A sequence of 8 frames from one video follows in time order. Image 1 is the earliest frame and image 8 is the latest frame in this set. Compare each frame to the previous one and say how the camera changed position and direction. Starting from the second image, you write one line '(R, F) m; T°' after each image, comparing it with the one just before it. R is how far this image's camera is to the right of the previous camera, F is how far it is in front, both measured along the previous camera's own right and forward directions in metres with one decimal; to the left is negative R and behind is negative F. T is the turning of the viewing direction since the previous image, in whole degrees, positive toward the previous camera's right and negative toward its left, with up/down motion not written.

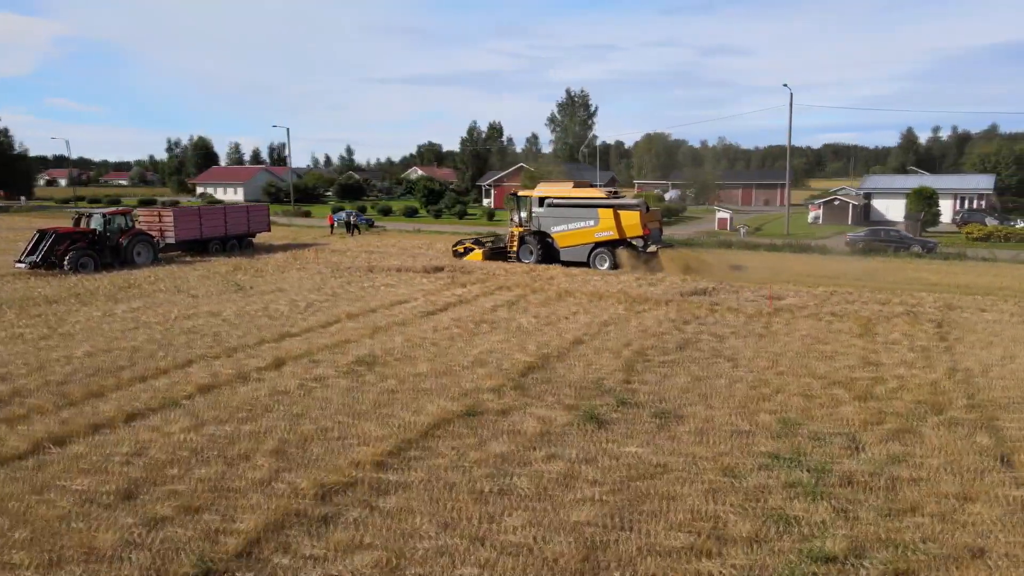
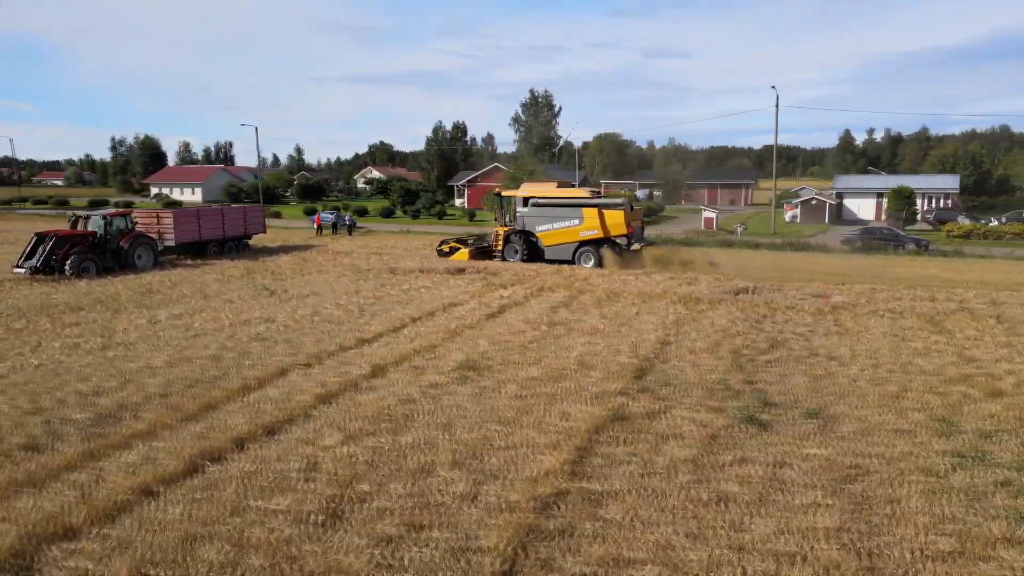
(-1.9, +0.2) m; +4°
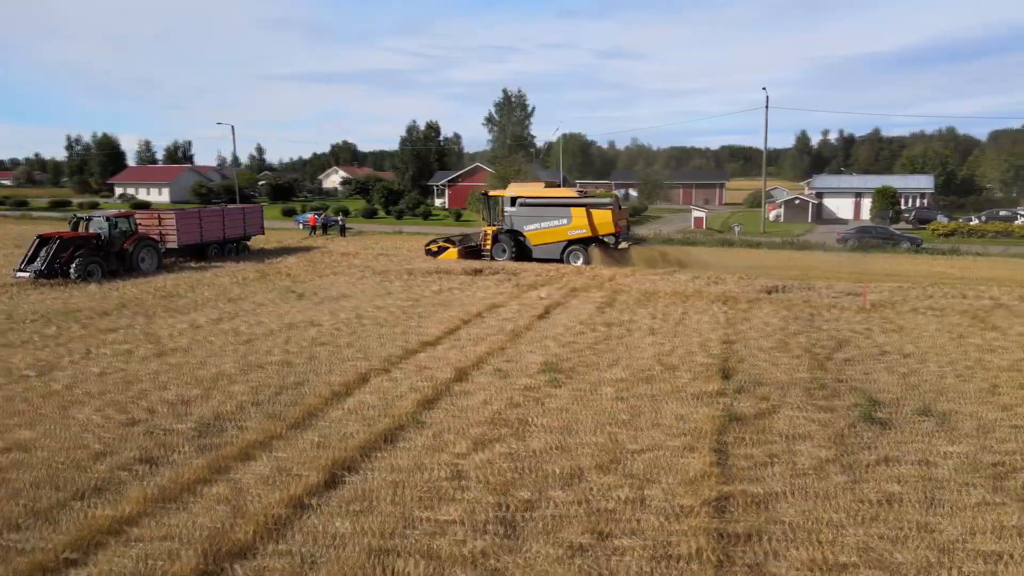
(-1.4, +0.1) m; +3°
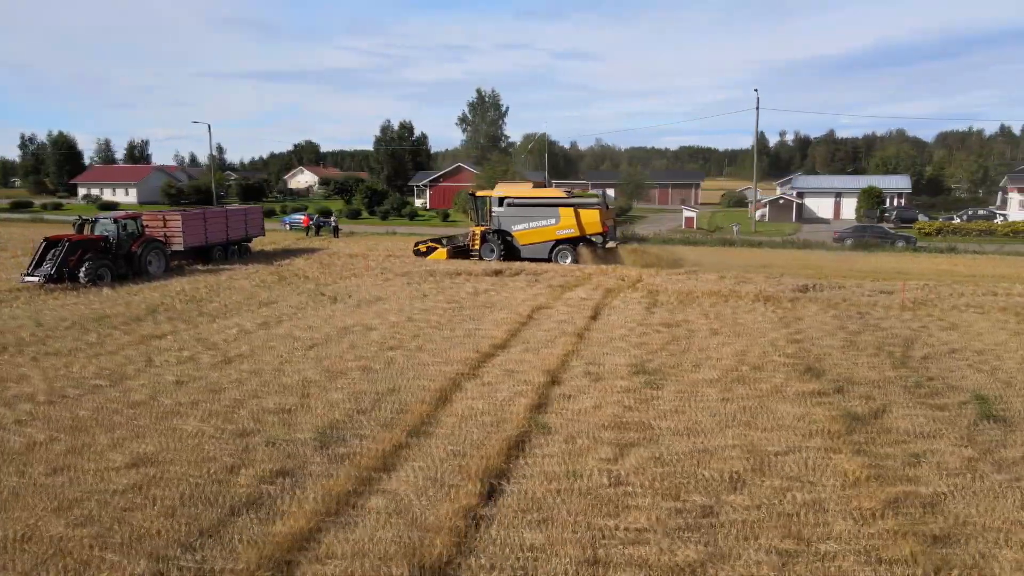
(-1.5, +0.1) m; +3°
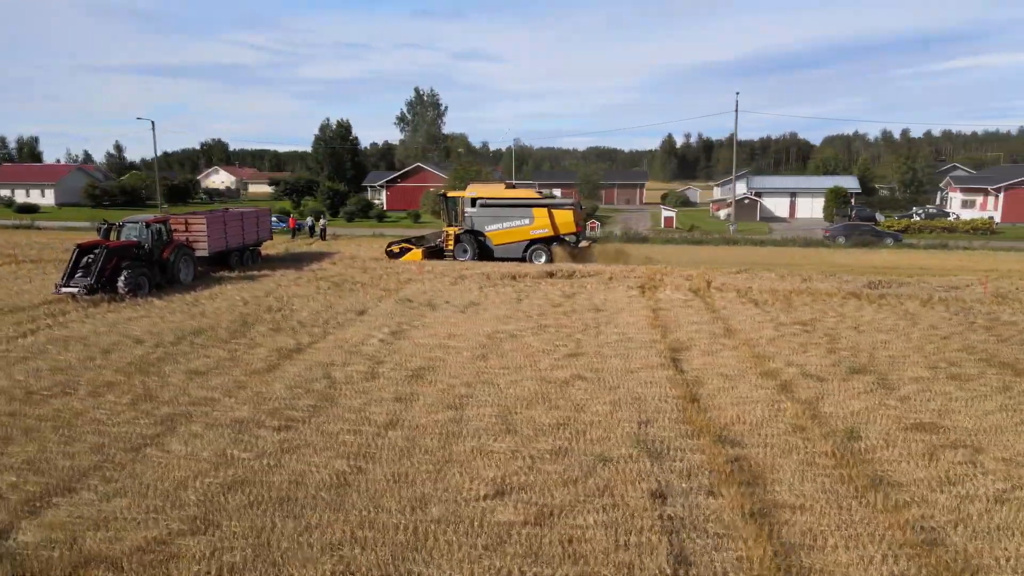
(-3.5, +0.5) m; +7°
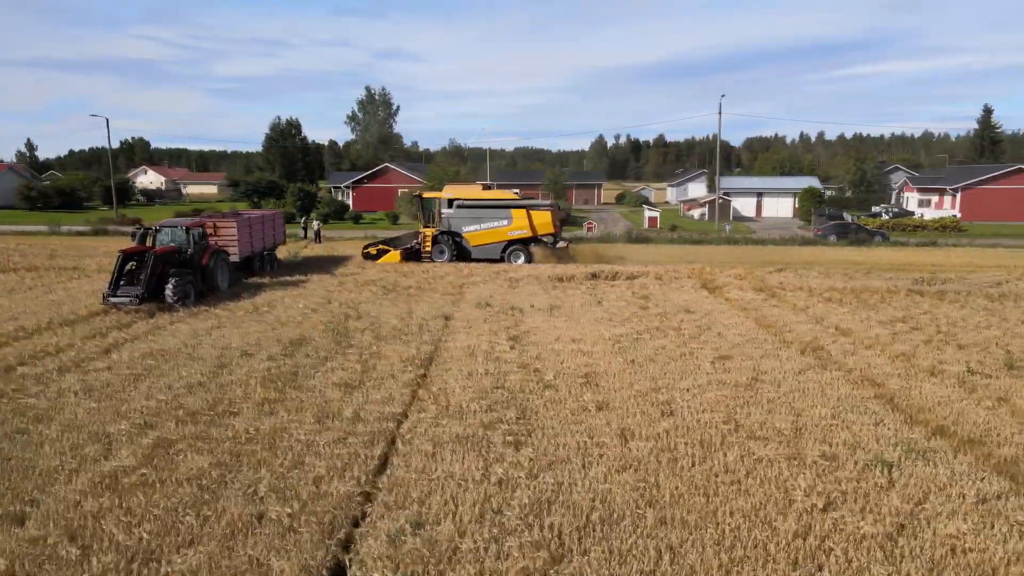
(-2.8, +0.4) m; +5°
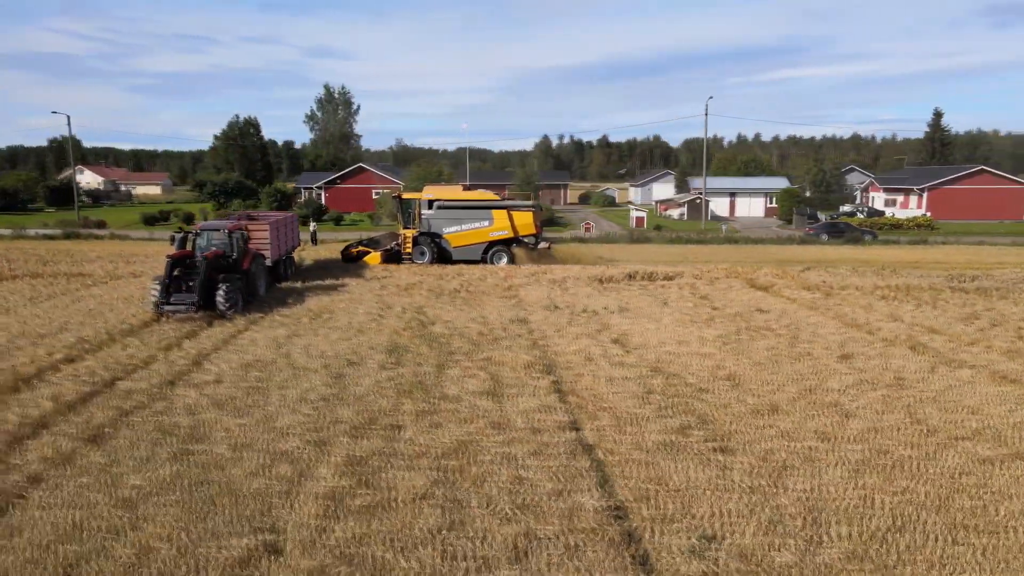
(-2.3, +0.3) m; +4°
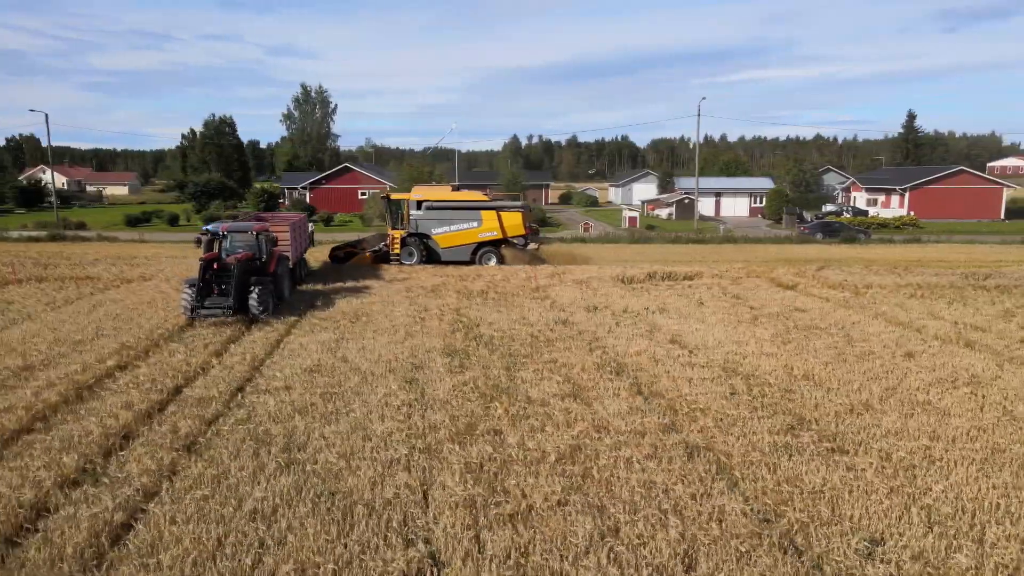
(-1.3, +0.1) m; +2°
